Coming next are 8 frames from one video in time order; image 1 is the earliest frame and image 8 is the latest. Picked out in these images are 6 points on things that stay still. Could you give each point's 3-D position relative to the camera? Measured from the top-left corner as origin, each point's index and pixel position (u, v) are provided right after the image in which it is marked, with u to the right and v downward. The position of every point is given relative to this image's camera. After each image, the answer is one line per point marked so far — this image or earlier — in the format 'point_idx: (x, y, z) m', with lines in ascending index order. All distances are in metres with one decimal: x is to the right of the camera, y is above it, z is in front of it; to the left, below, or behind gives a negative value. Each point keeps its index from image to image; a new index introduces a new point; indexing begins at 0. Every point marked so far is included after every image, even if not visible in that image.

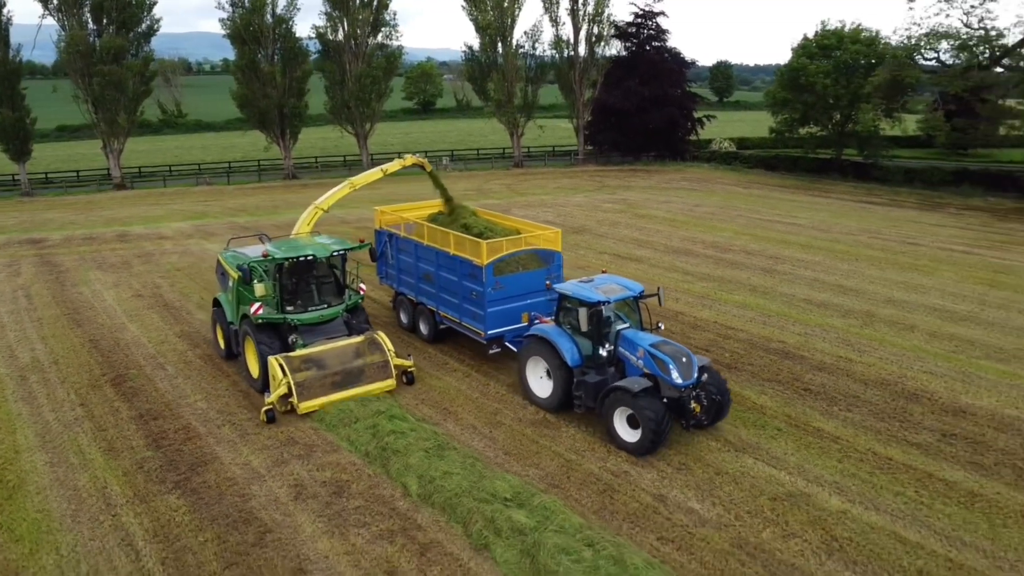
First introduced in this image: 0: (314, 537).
0: (-1.8, -2.2, +7.6) m
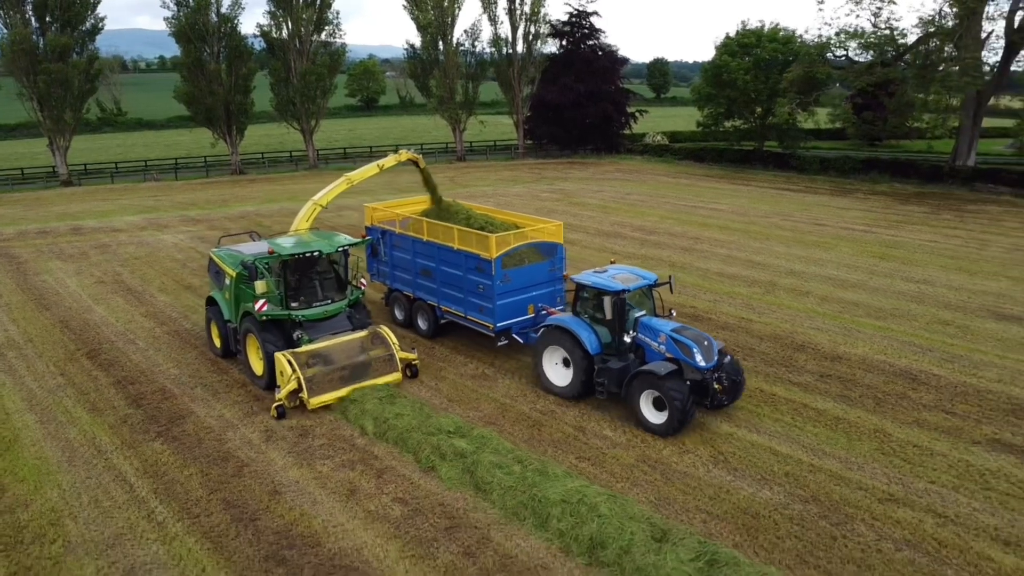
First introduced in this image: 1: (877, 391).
0: (-2.4, -1.9, +8.8) m
1: (+4.5, -1.3, +10.3) m
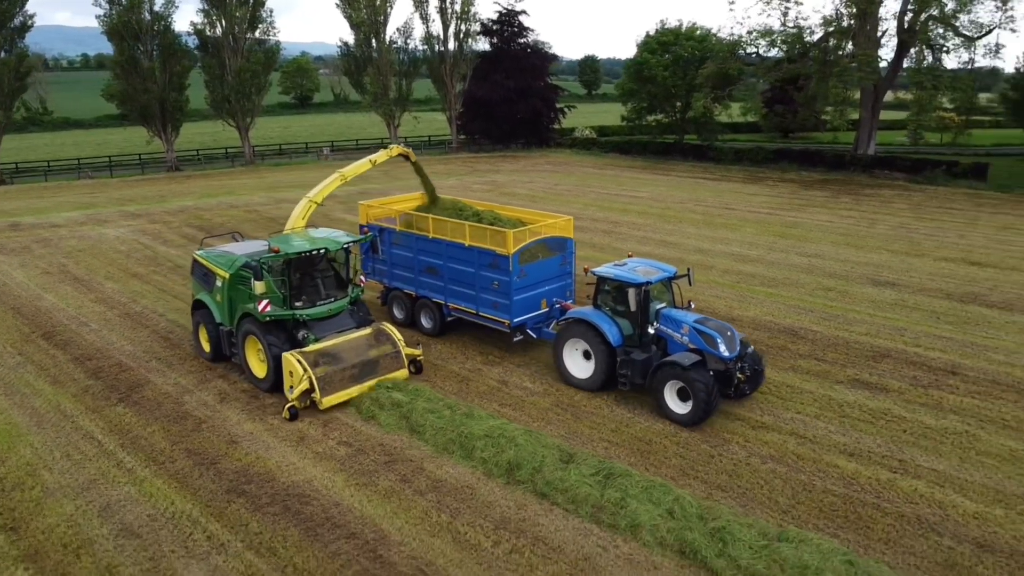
0: (-3.2, -1.6, +9.9) m
1: (+3.5, -0.8, +11.9) m
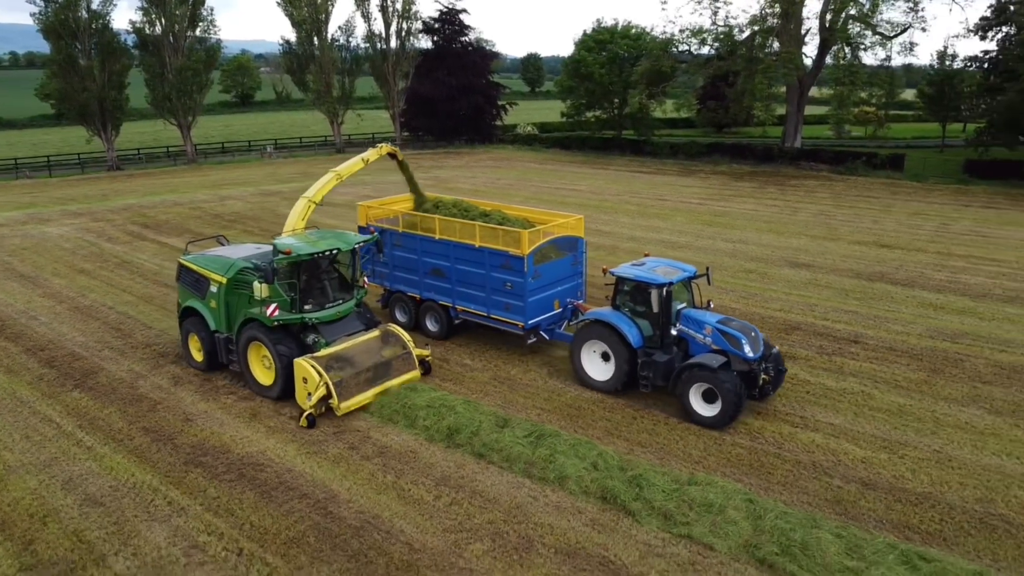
0: (-4.0, -1.4, +10.4) m
1: (+2.7, -0.5, +12.8) m
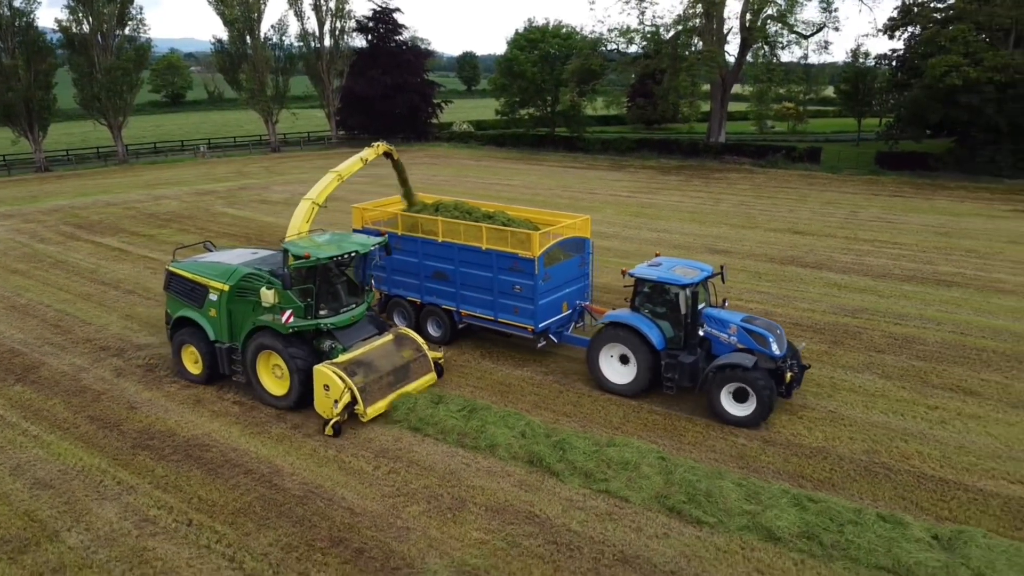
0: (-4.8, -1.3, +10.7) m
1: (+1.6, -0.3, +13.6) m
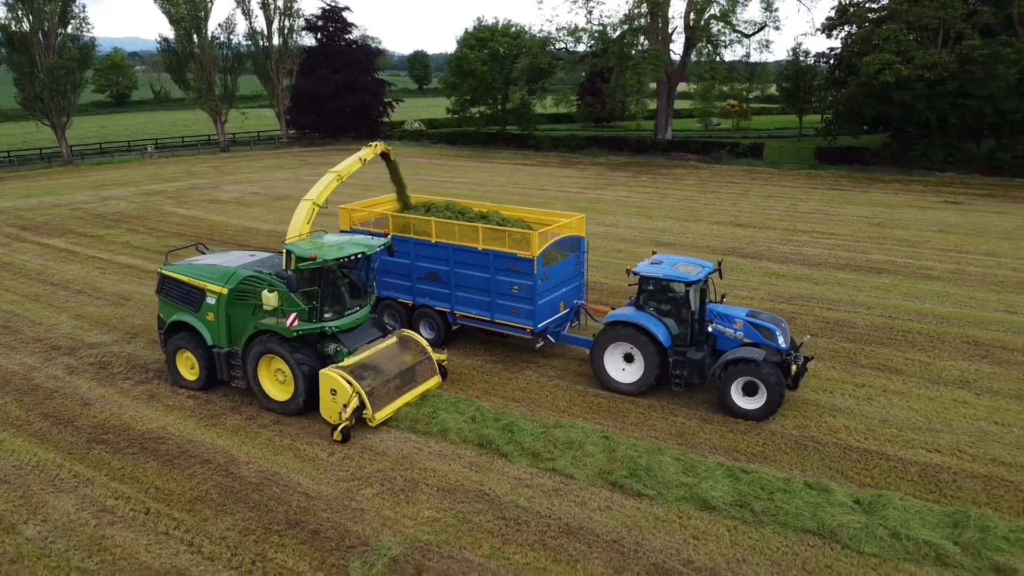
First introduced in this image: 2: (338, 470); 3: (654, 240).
0: (-5.4, -1.3, +10.8) m
1: (+0.8, -0.1, +14.0) m
2: (-1.7, -1.8, +8.4) m
3: (+3.0, +1.0, +17.7) m
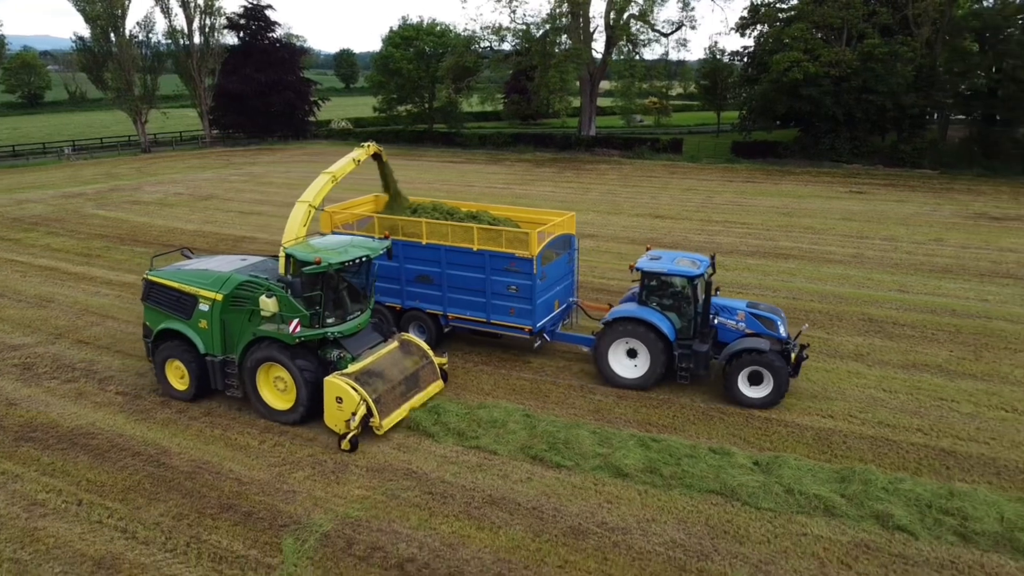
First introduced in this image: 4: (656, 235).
0: (-6.4, -1.3, +10.7) m
1: (-0.5, 0.0, +14.4) m
2: (-2.5, -1.7, +8.7) m
3: (+1.4, +1.2, +18.3) m
4: (+3.1, +1.1, +17.7) m
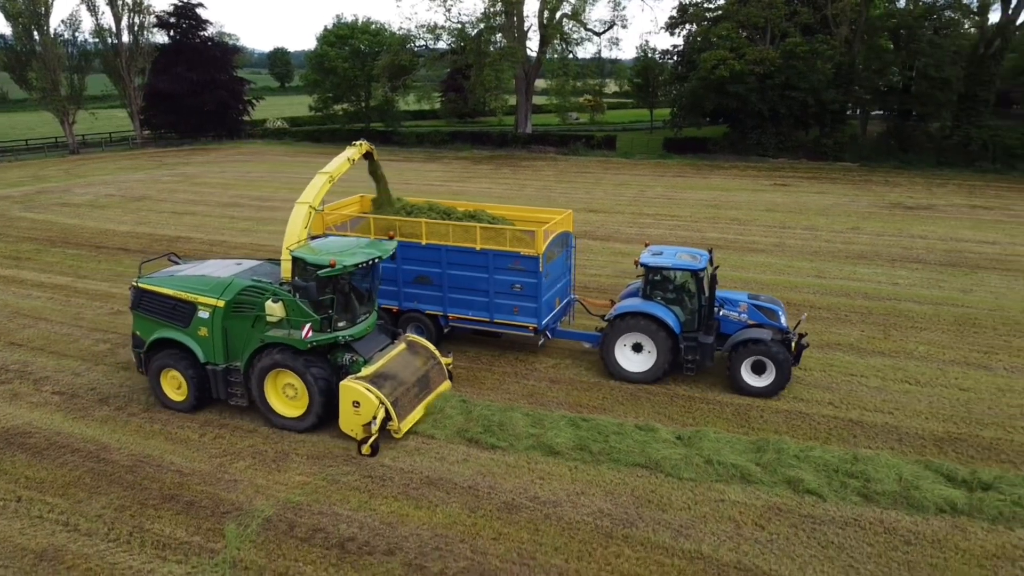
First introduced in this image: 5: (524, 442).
0: (-7.2, -1.3, +10.6) m
1: (-1.6, +0.1, +14.7) m
2: (-3.2, -1.7, +8.8) m
3: (0.0, +1.4, +18.7) m
4: (+1.7, +1.3, +18.2) m
5: (+0.1, -1.6, +8.5) m
